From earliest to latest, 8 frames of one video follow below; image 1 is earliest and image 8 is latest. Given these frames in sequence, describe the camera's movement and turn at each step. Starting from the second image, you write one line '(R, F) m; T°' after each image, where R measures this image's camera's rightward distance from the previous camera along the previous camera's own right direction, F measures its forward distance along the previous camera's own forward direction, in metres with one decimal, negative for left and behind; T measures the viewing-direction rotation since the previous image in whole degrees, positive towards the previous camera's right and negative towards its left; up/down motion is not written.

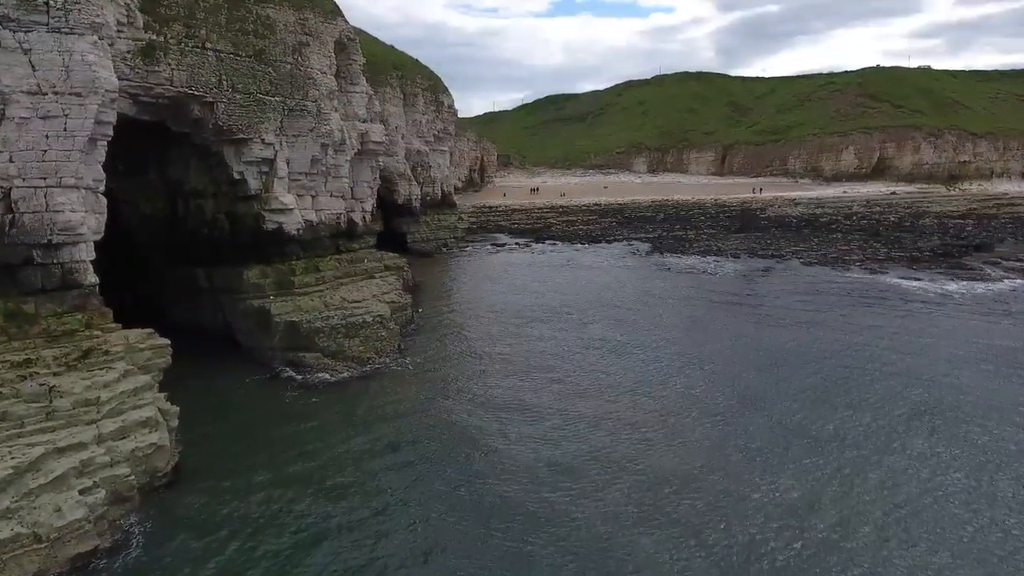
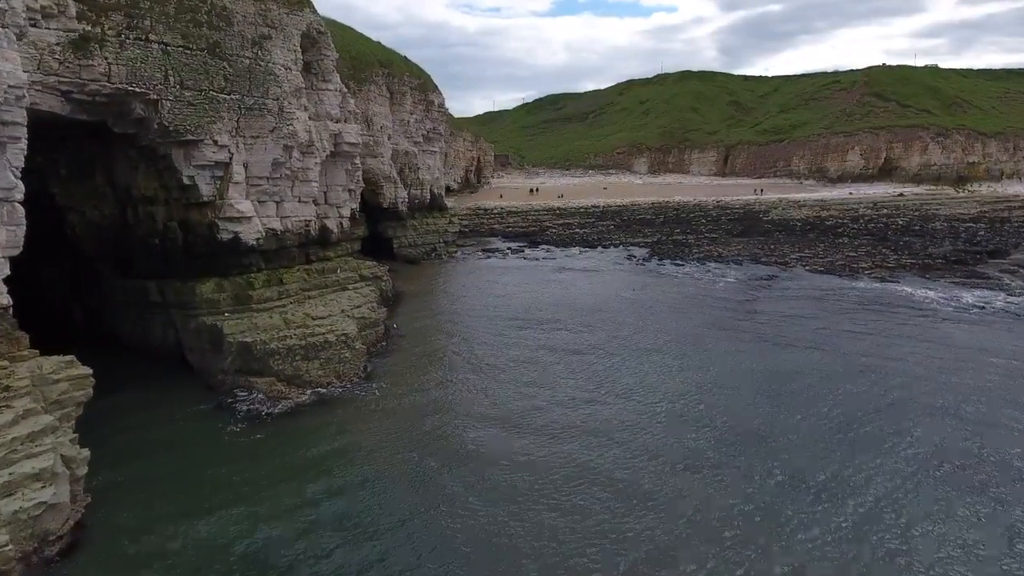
(+0.6, +1.4) m; 0°
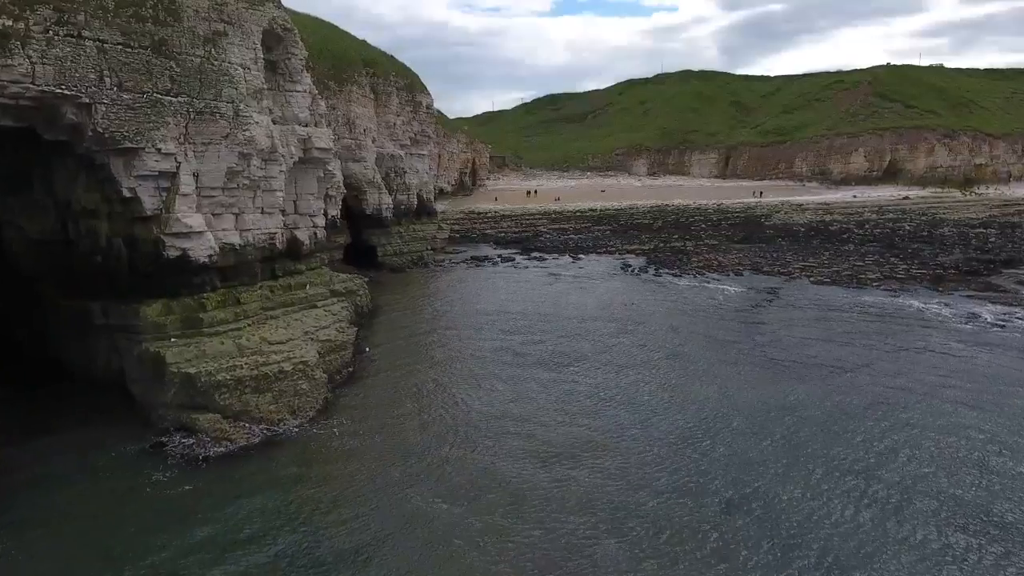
(+0.5, +1.4) m; 0°
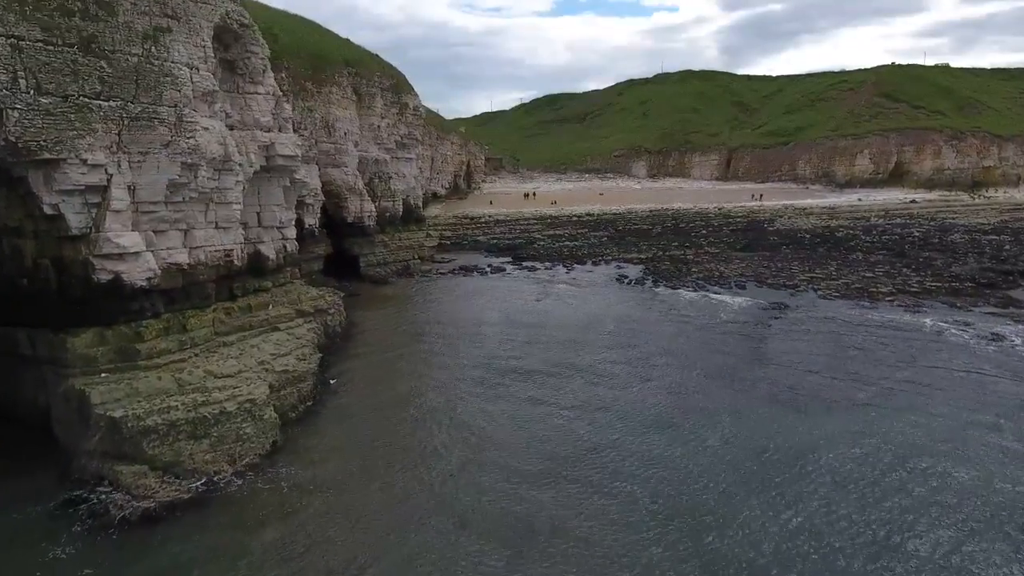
(+0.5, +1.5) m; 0°
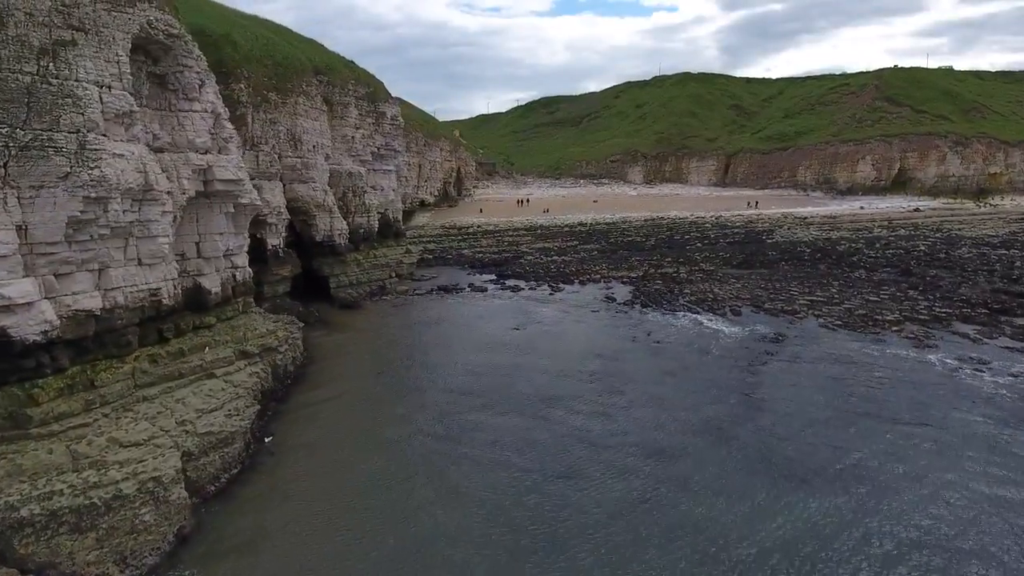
(+0.8, +1.7) m; 0°
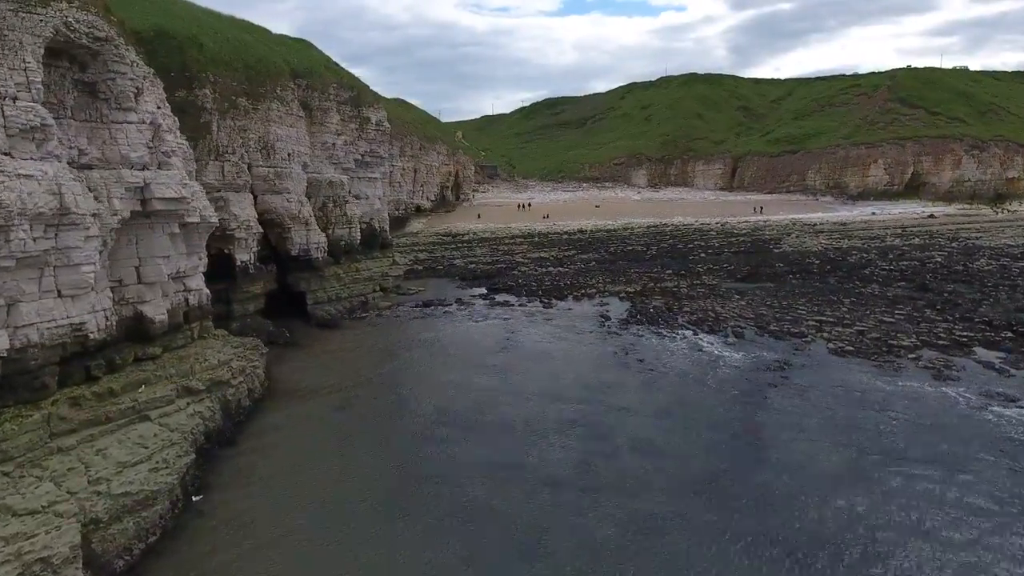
(+0.7, +1.5) m; -1°
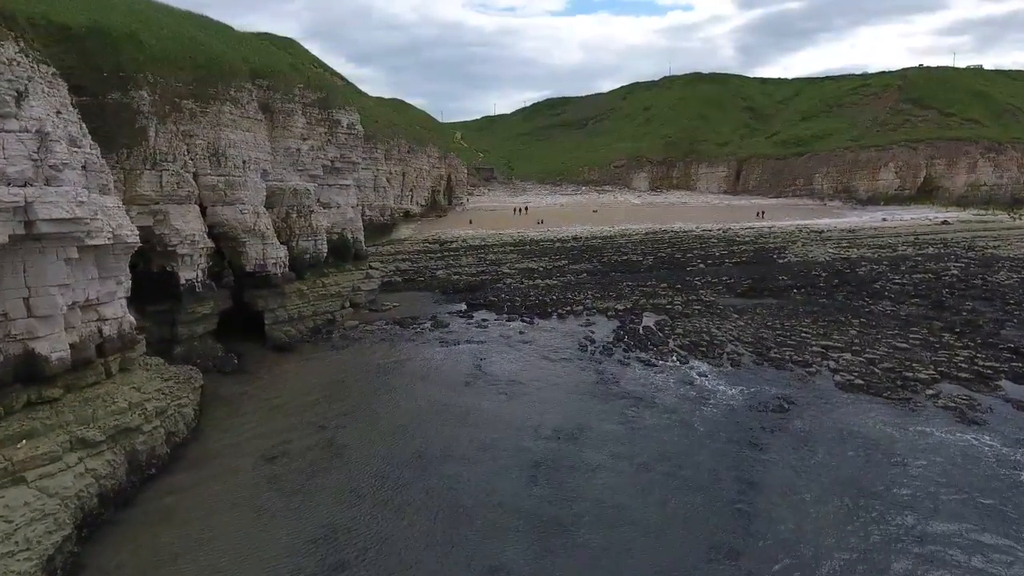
(+1.0, +2.0) m; -1°
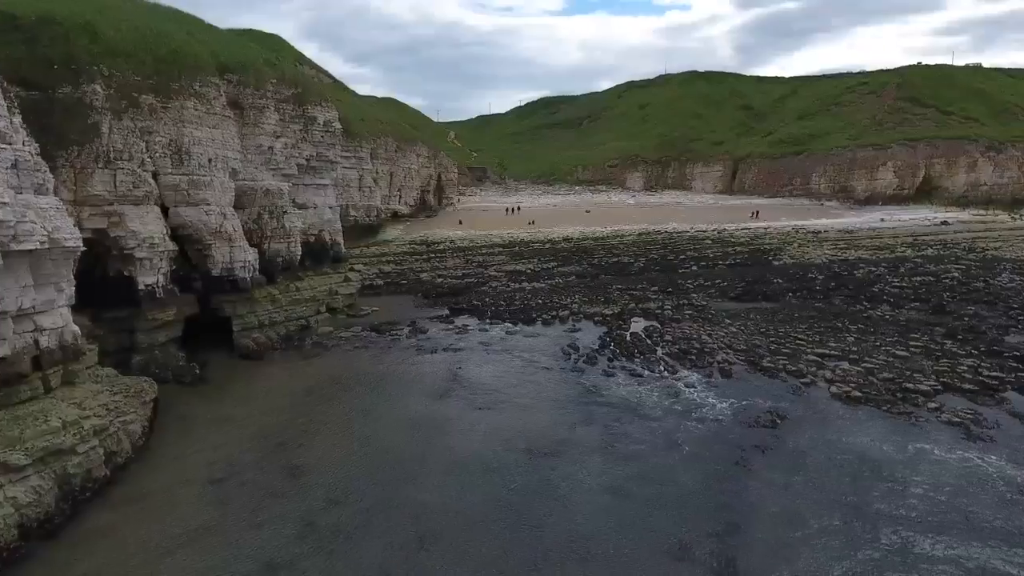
(+0.6, +1.0) m; 0°
